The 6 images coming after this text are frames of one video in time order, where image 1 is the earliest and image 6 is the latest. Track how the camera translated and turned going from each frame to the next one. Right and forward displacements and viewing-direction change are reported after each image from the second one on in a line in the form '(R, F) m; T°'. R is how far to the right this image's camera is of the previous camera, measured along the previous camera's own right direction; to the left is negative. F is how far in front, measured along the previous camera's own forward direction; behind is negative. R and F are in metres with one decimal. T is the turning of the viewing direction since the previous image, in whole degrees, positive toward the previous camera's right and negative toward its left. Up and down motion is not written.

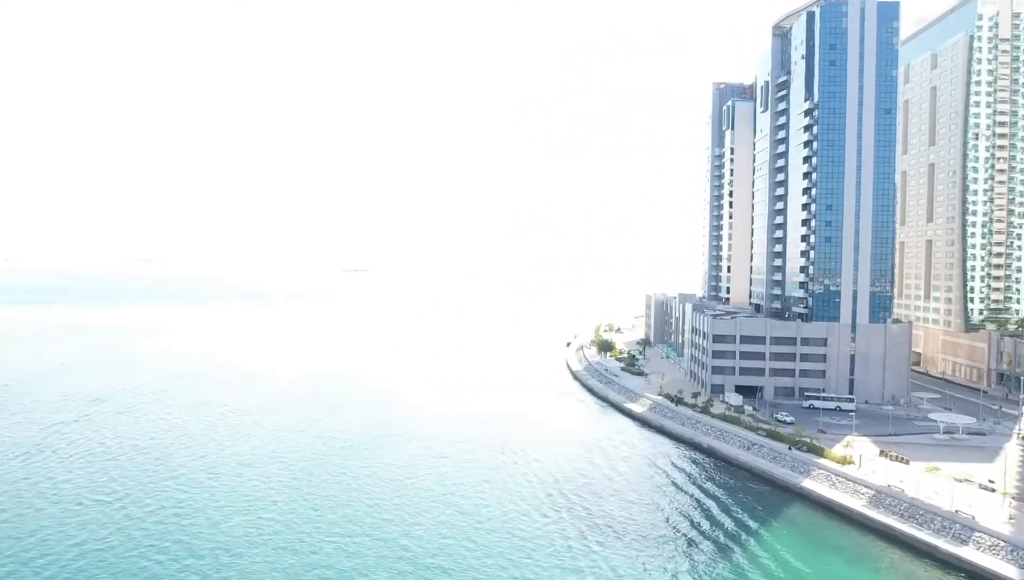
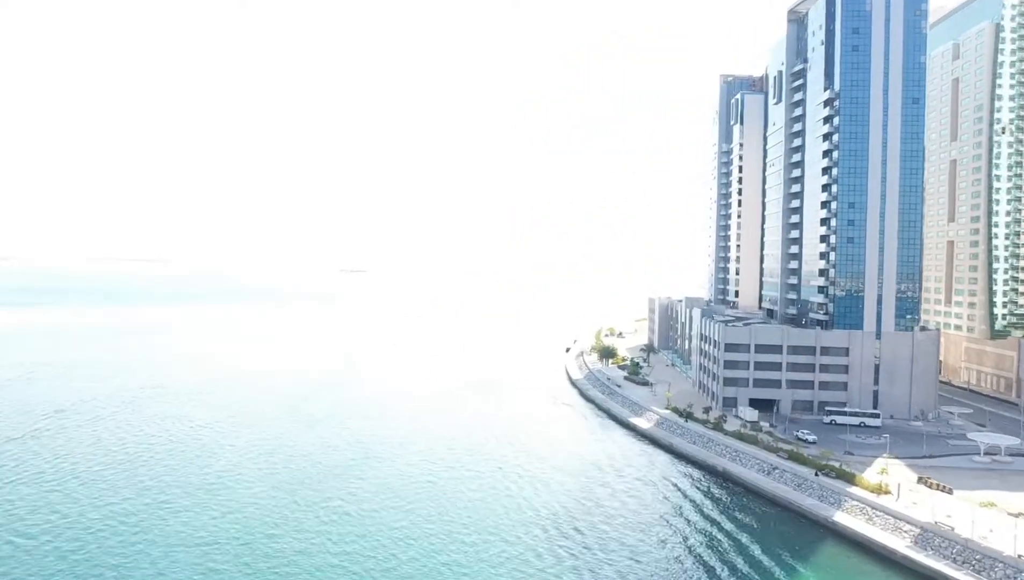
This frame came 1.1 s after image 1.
(+0.5, +6.9) m; 0°
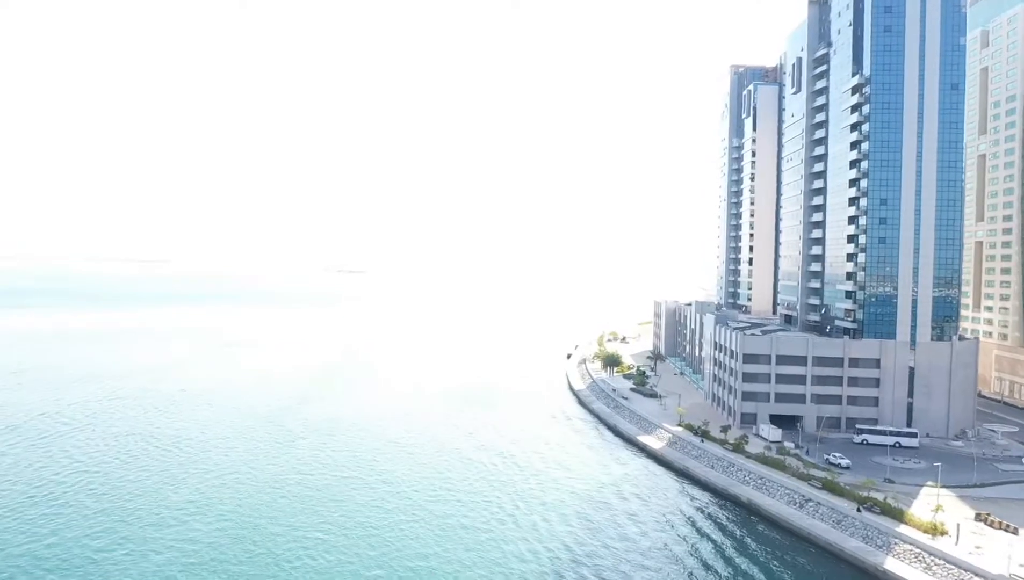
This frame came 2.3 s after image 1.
(+0.3, +7.4) m; 0°
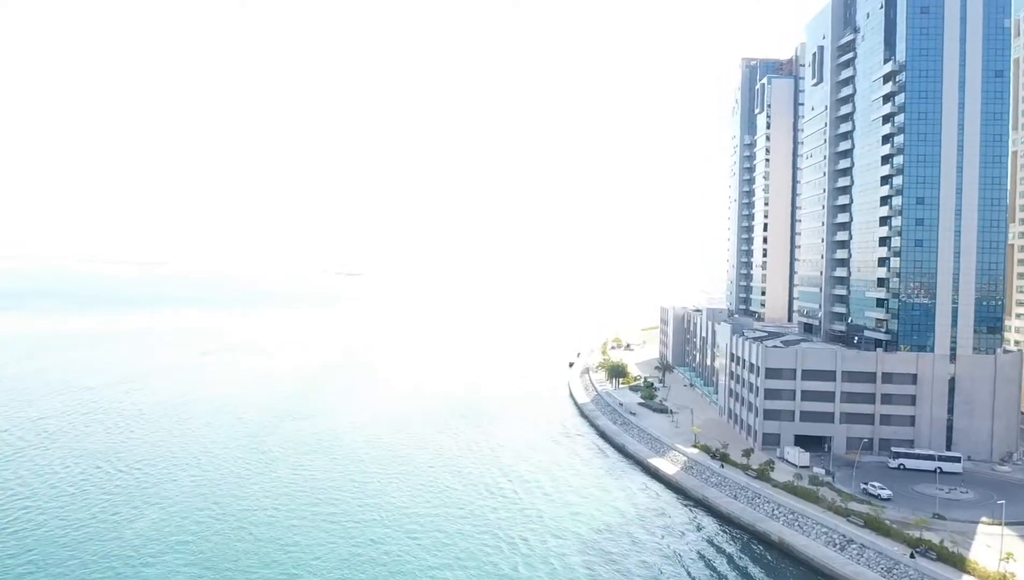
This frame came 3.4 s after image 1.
(+0.1, +6.7) m; 0°
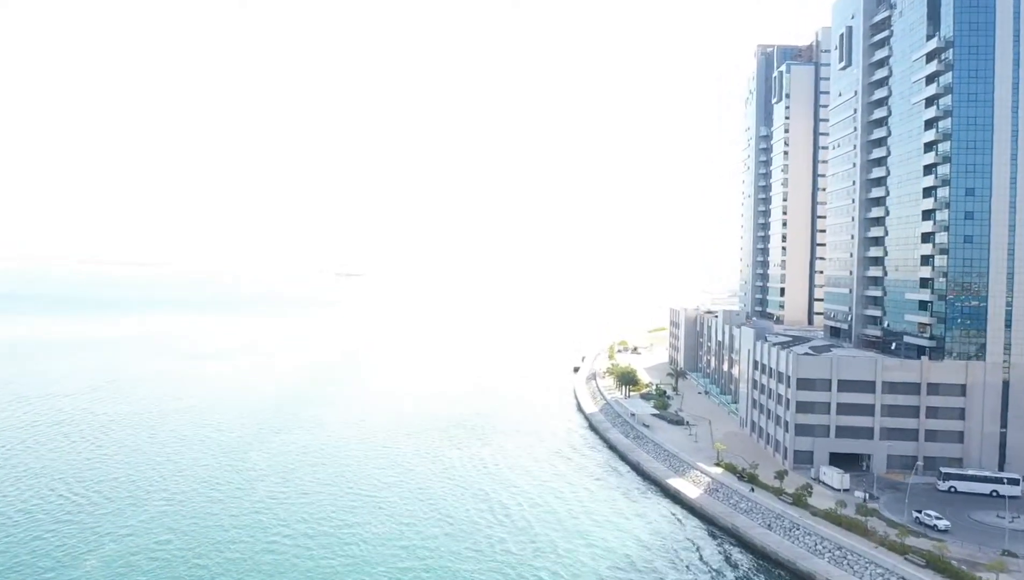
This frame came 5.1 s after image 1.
(-0.2, +6.7) m; 0°
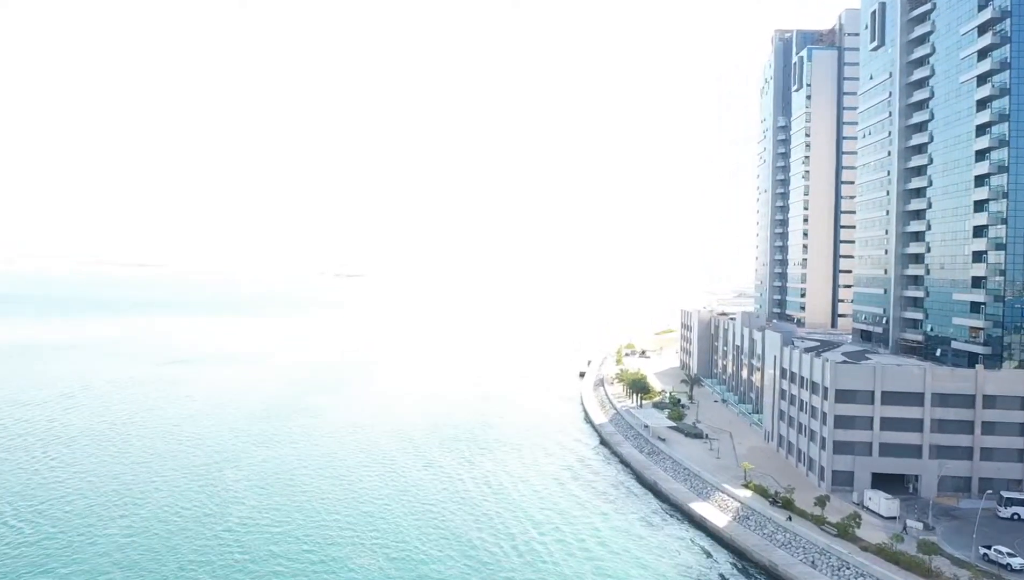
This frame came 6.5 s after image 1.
(-0.2, +6.6) m; 0°
